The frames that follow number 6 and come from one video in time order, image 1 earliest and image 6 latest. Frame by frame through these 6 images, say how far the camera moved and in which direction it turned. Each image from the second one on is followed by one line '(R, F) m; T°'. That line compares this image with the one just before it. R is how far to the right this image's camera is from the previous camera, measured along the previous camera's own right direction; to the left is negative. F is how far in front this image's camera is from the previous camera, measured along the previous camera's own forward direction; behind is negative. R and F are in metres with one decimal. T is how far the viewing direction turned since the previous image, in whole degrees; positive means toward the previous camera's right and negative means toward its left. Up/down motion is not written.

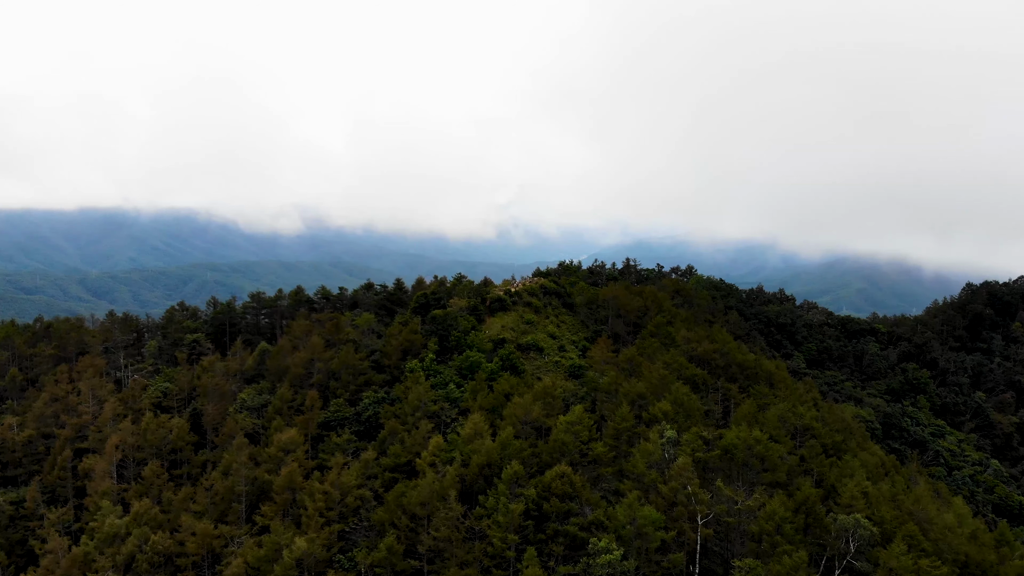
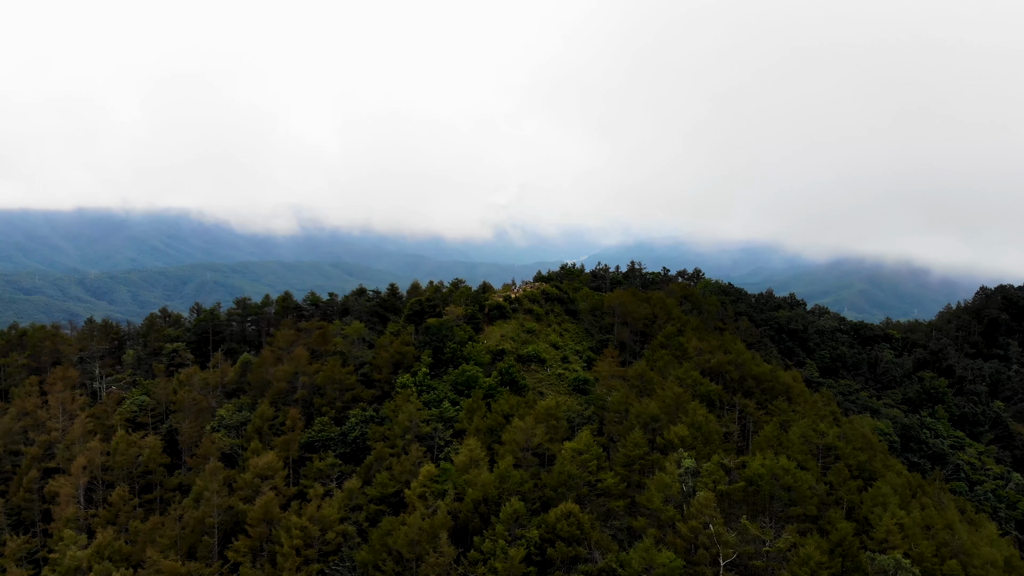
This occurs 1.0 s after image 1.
(0.0, +3.5) m; 0°
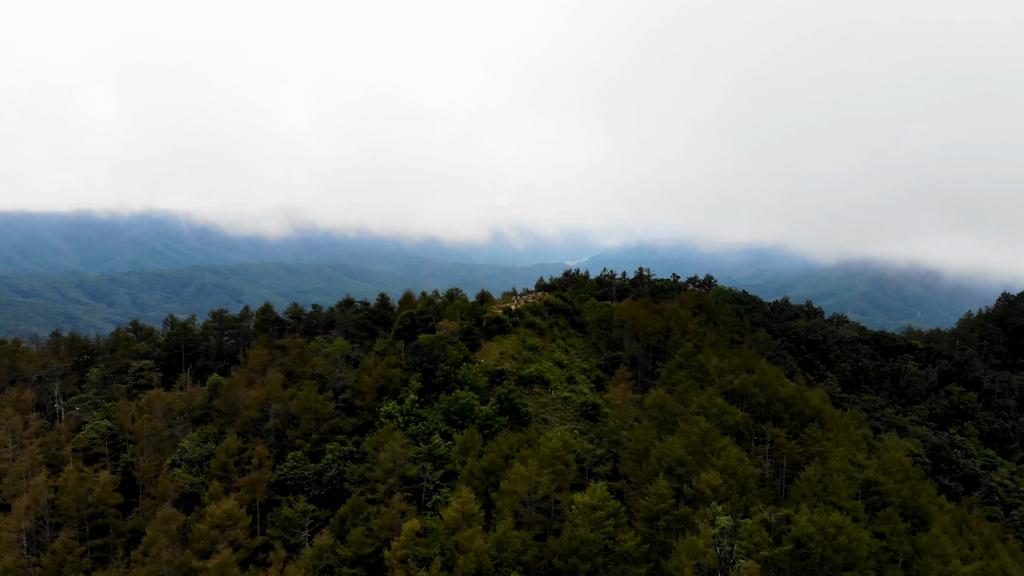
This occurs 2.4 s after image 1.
(0.0, +5.0) m; 0°
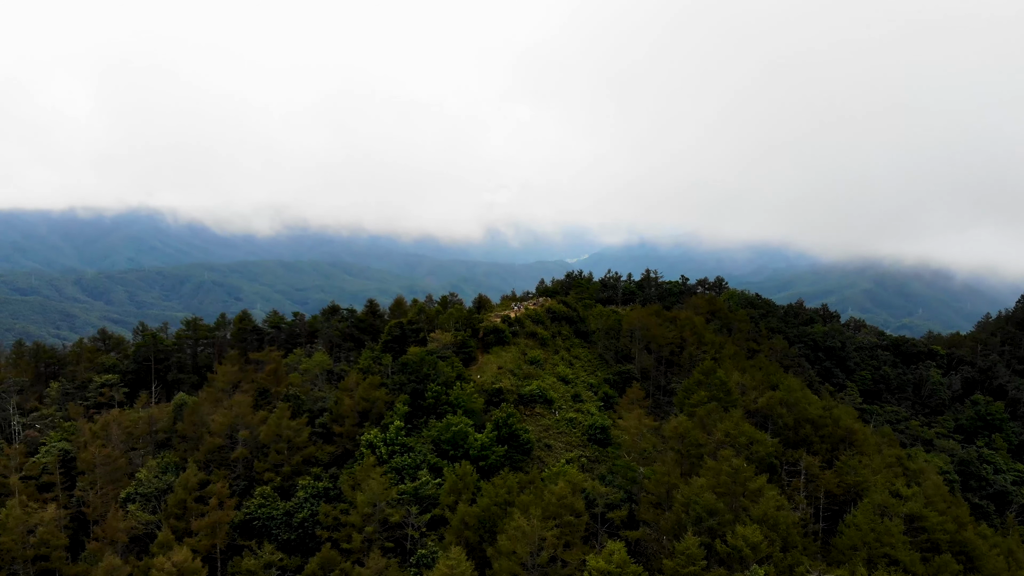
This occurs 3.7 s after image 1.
(0.0, +4.5) m; 0°
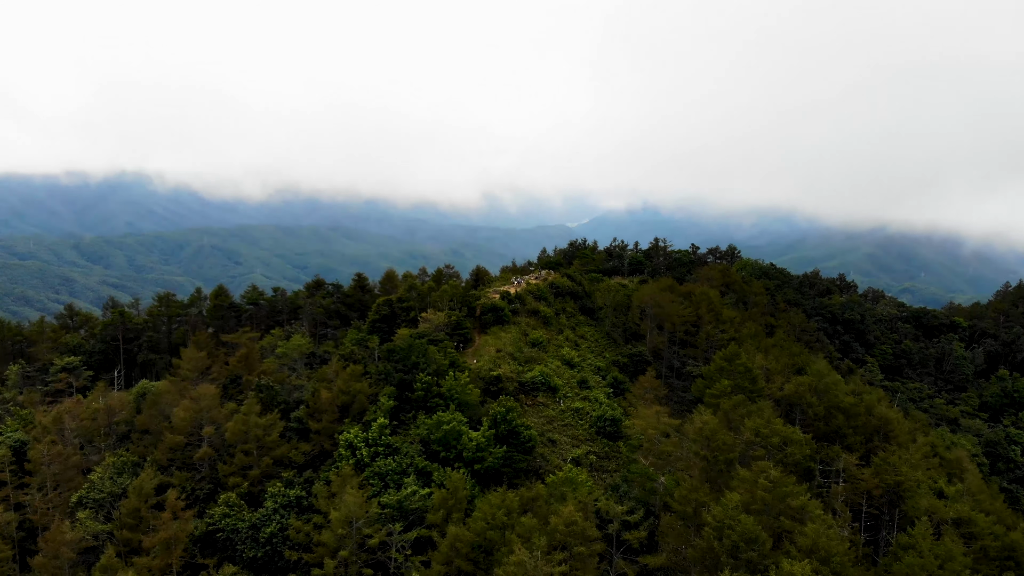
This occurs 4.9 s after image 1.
(+0.1, +4.7) m; 0°
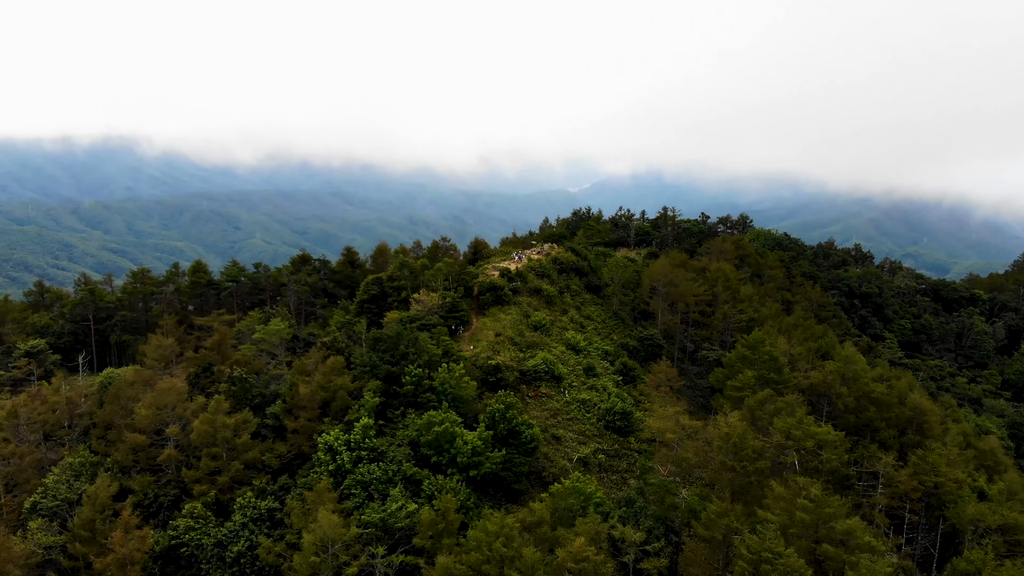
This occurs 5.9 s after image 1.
(+0.1, +3.7) m; 0°
